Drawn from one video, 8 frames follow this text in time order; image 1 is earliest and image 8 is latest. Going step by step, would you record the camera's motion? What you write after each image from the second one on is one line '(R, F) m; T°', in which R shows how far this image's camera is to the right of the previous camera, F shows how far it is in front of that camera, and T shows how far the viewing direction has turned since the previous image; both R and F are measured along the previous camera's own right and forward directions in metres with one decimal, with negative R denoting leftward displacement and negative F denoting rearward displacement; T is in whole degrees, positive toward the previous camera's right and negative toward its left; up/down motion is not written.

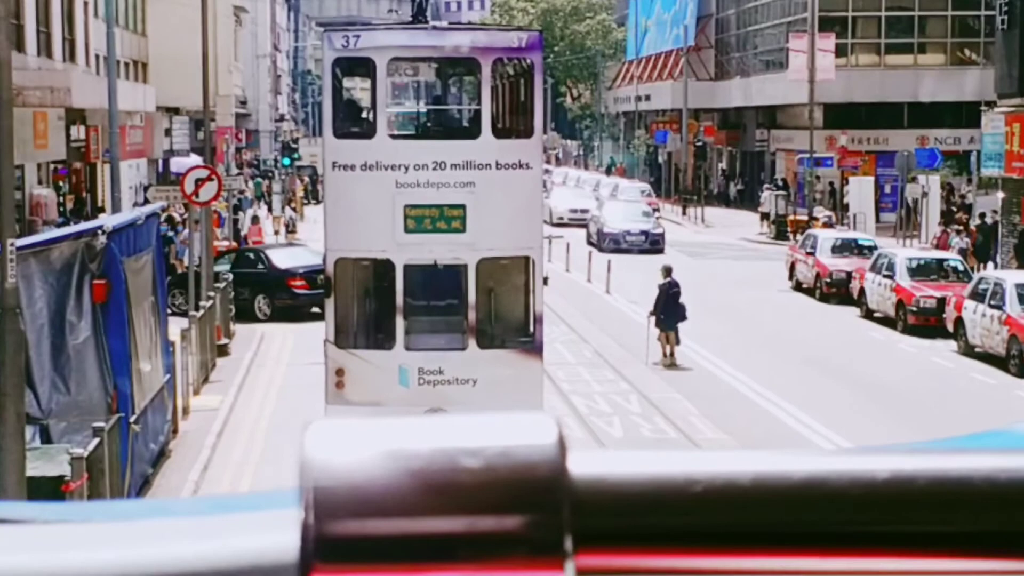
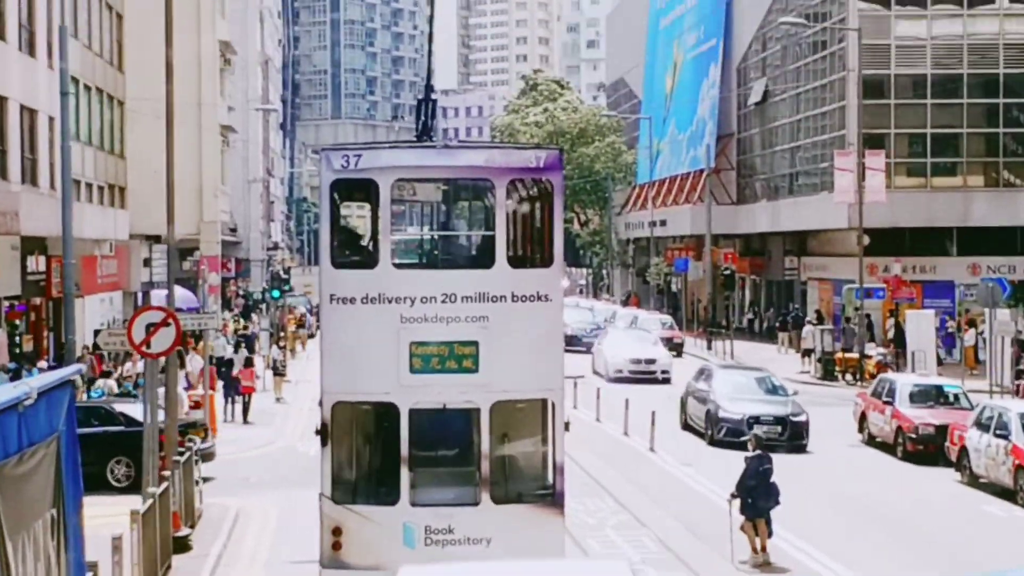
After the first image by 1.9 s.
(-0.4, +3.8) m; 0°
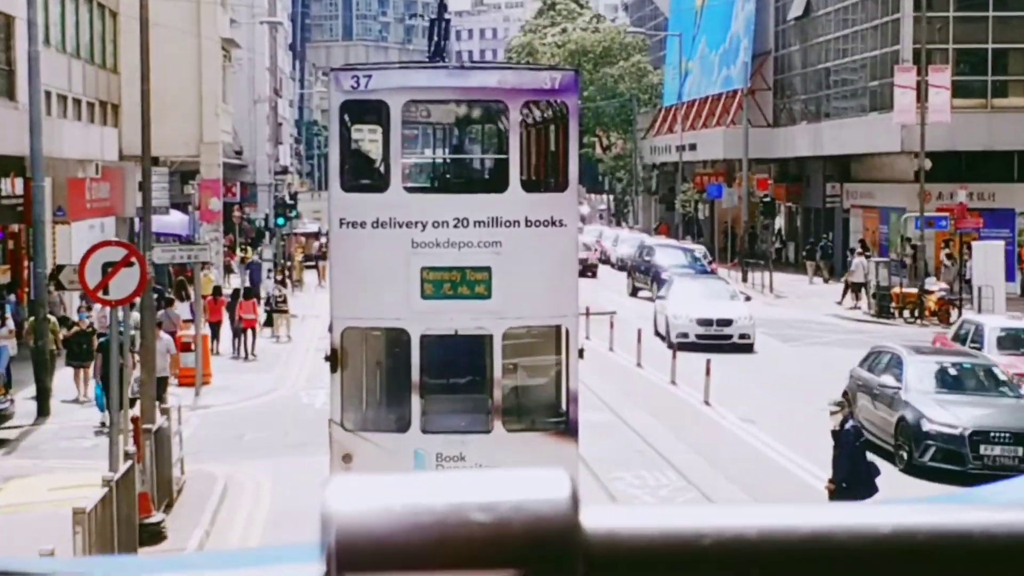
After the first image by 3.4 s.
(-0.3, +2.7) m; 0°
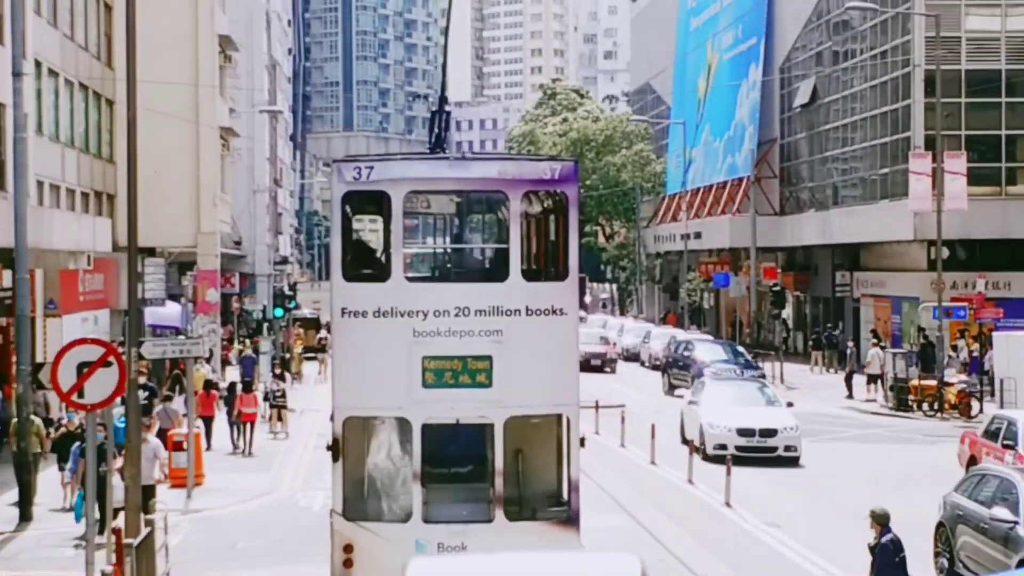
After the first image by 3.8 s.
(-0.1, +0.9) m; 0°
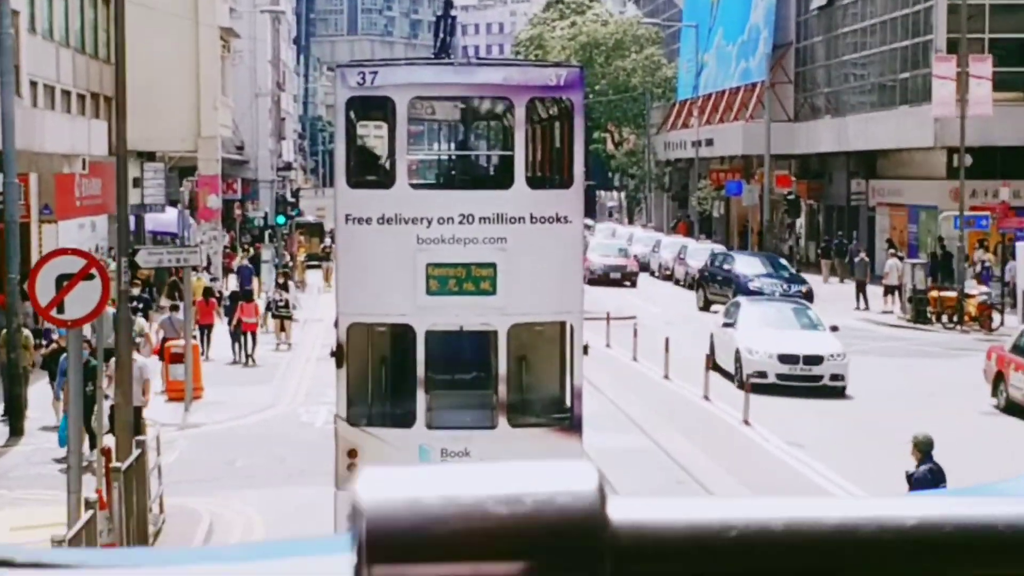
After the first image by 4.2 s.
(-0.1, +0.8) m; 0°
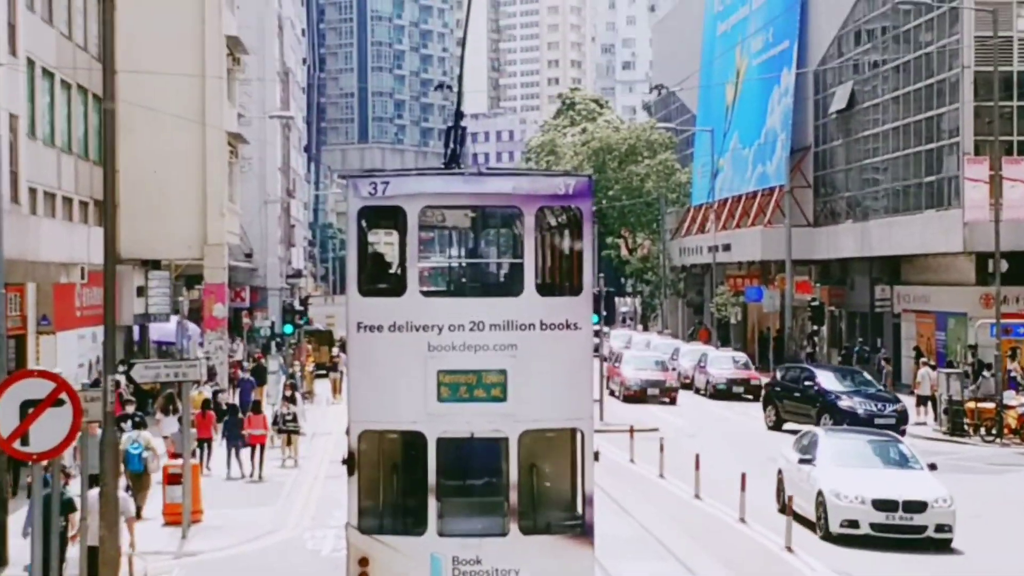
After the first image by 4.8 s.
(-0.1, +1.1) m; 0°
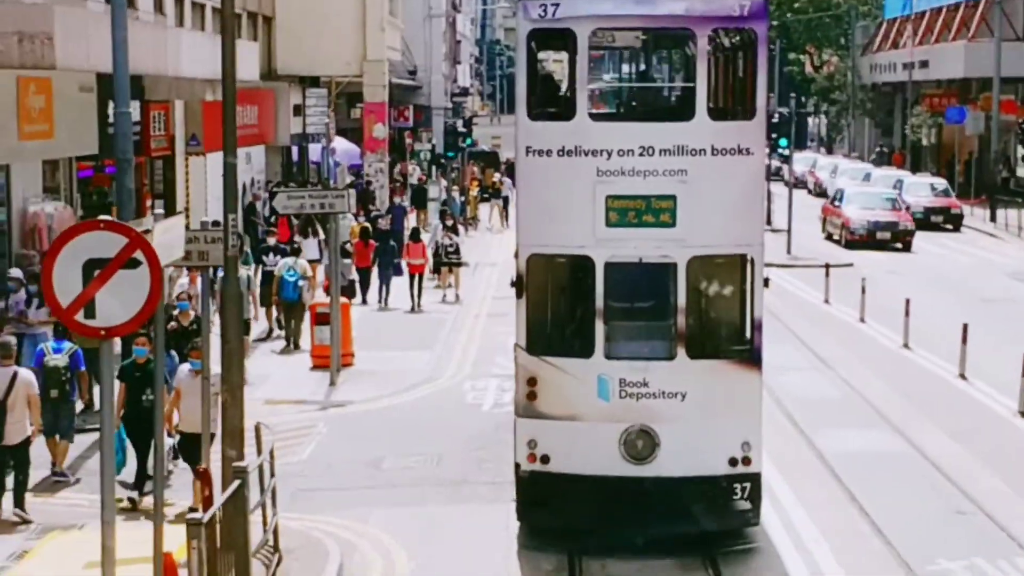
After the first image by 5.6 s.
(-0.2, +2.1) m; -6°
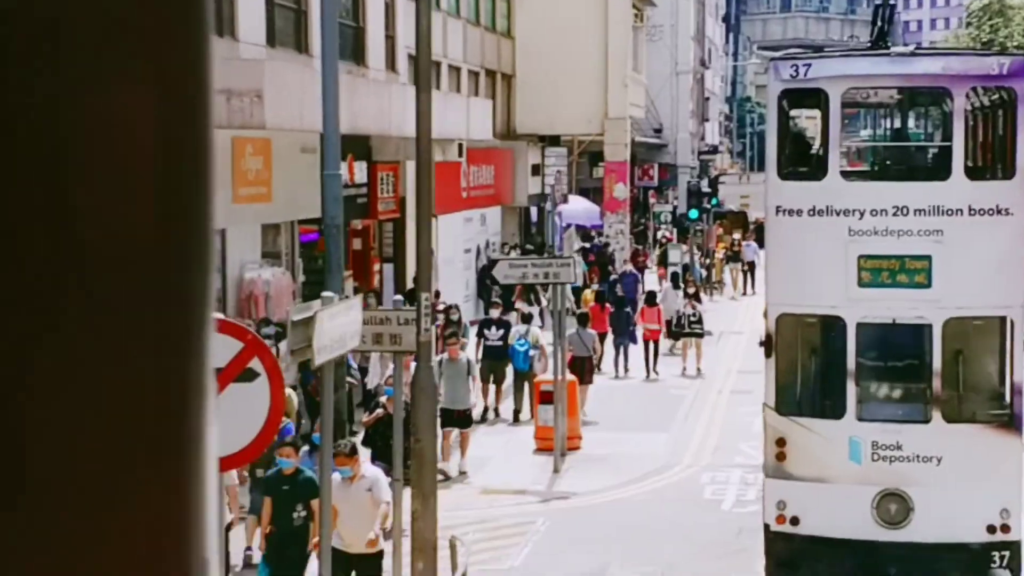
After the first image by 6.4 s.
(0.0, +1.4) m; -9°
